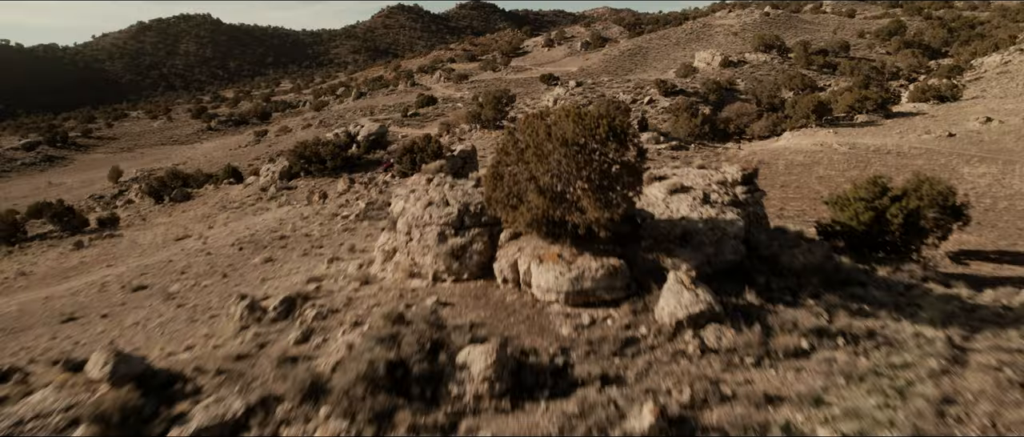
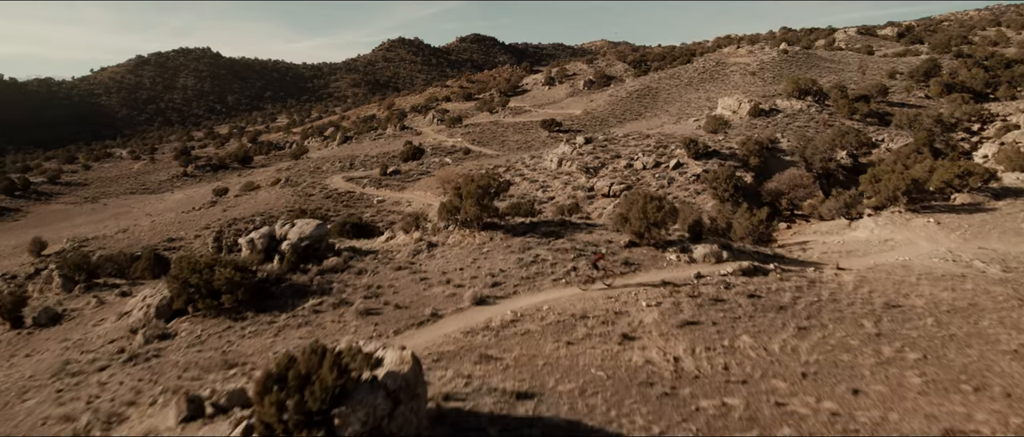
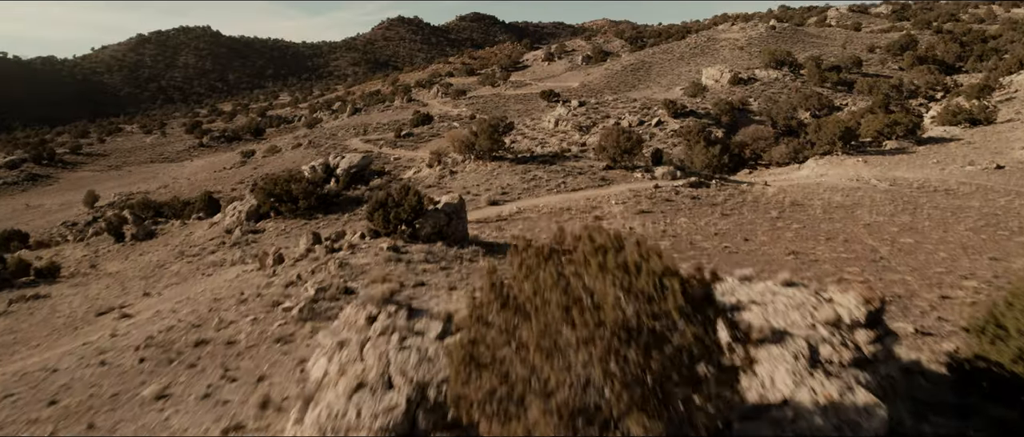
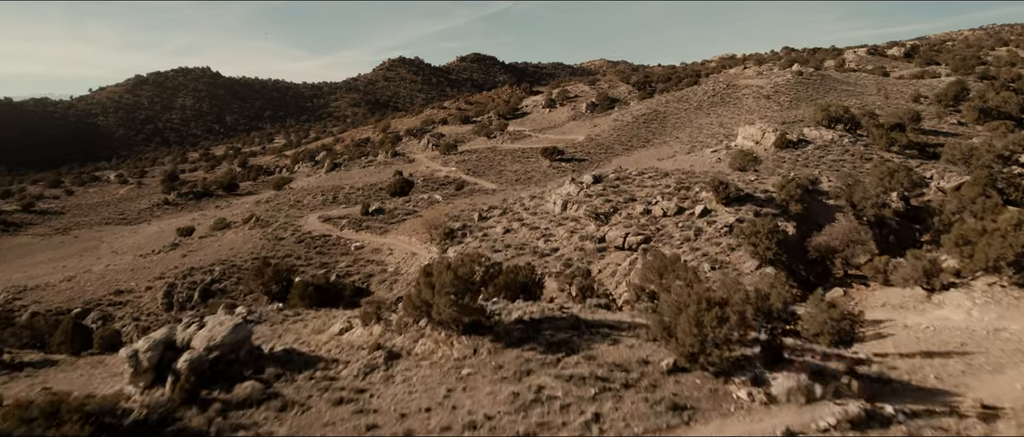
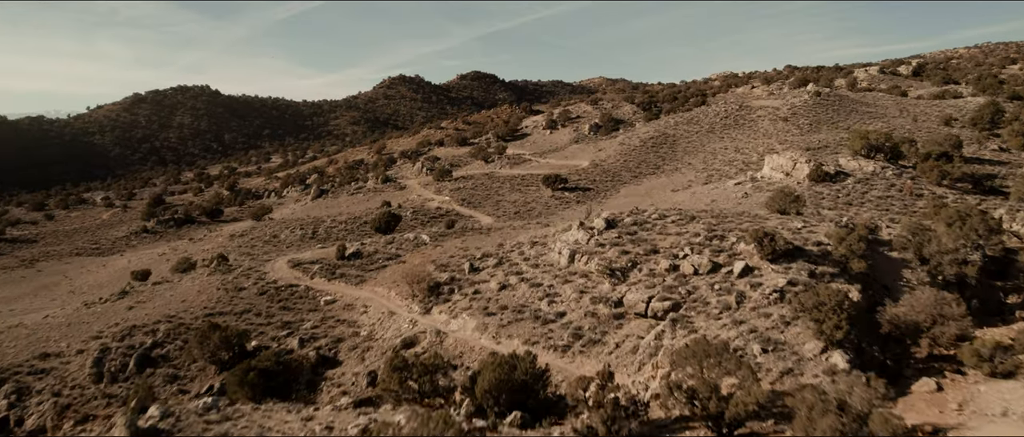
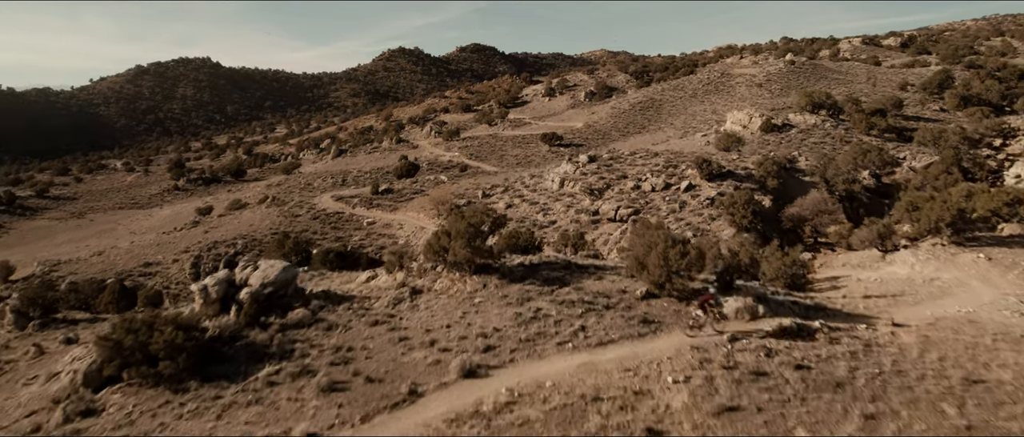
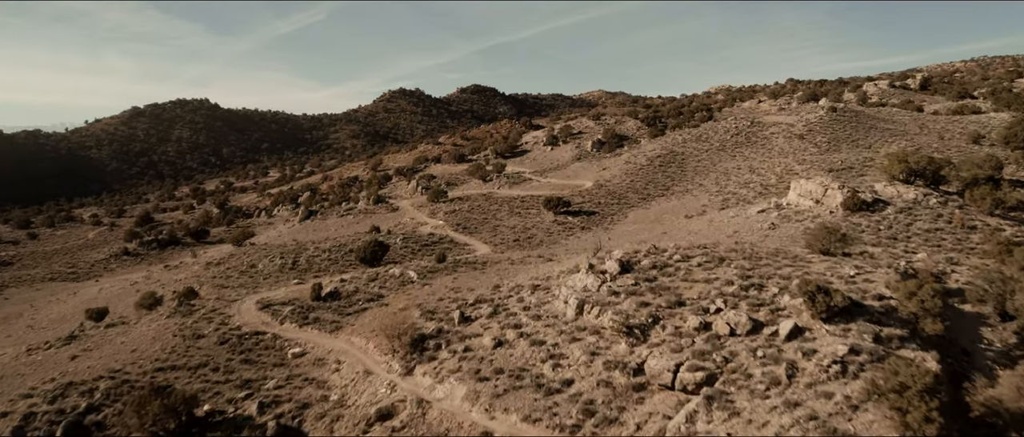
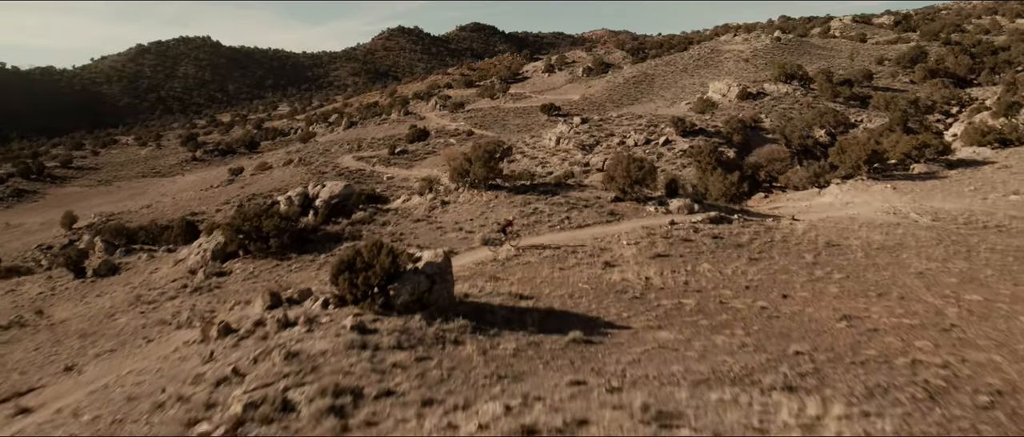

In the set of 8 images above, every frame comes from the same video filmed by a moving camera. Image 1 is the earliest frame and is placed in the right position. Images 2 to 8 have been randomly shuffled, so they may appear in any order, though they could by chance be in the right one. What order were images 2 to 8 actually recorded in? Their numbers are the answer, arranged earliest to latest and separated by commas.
3, 8, 2, 6, 4, 5, 7
